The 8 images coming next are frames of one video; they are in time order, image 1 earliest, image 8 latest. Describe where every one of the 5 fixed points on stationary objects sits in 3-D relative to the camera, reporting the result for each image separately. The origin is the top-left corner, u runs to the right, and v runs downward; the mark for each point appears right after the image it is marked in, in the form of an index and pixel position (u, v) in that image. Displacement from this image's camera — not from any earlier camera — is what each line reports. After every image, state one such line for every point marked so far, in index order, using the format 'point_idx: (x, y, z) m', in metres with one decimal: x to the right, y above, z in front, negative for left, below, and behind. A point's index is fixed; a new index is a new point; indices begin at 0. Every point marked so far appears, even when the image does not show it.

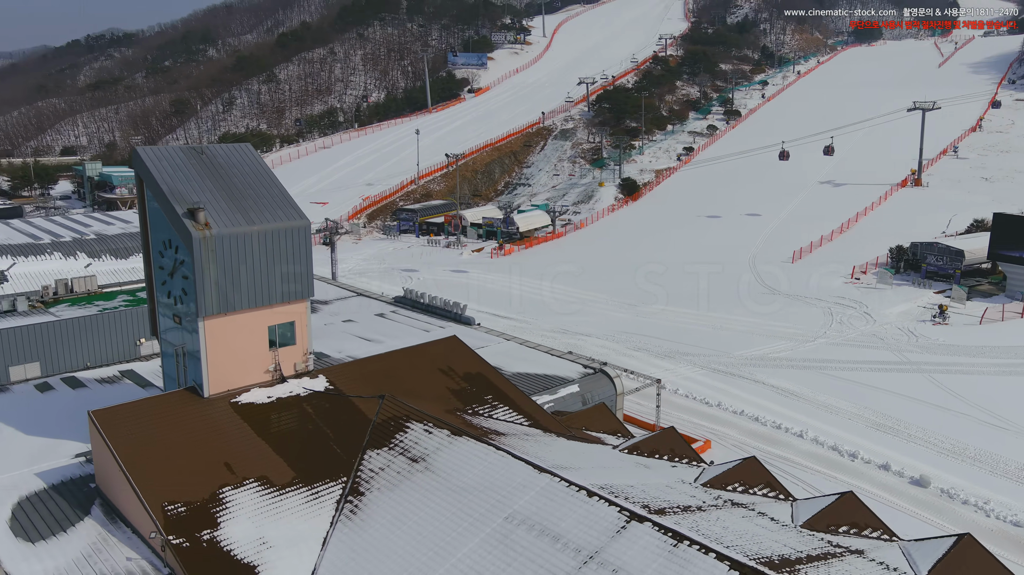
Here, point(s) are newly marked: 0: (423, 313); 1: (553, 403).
0: (-1.6, -0.5, +14.0) m
1: (+0.5, -1.5, +10.2) m
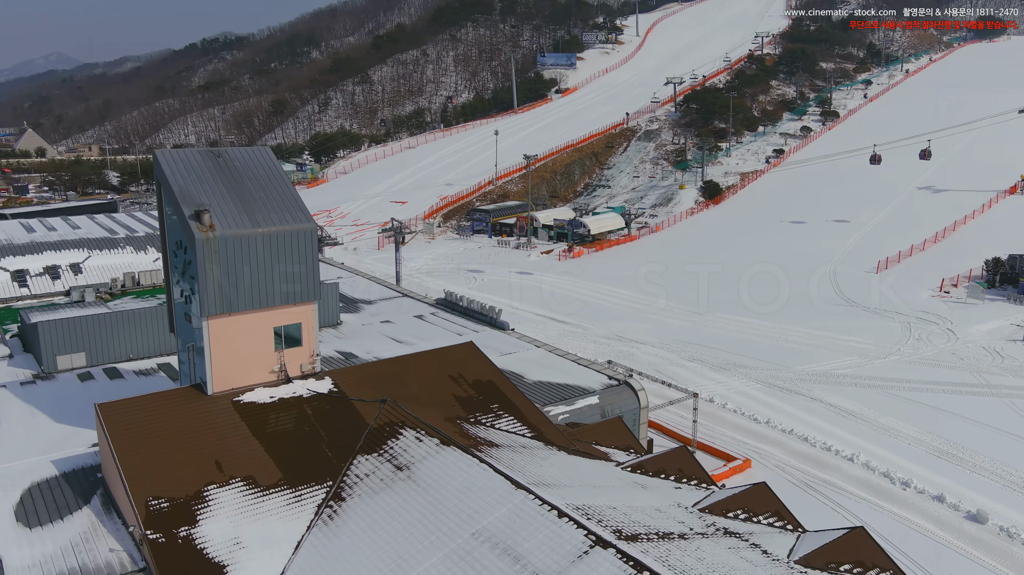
0: (-0.9, -0.5, +14.0) m
1: (+0.7, -1.6, +10.0) m
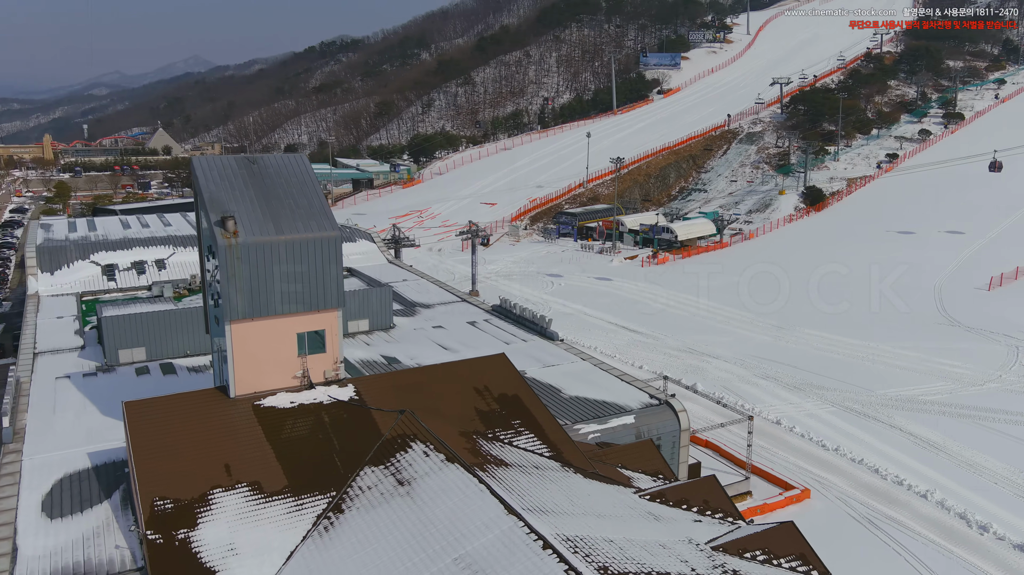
0: (0.0, -0.6, +13.8) m
1: (+1.1, -1.8, +9.6) m
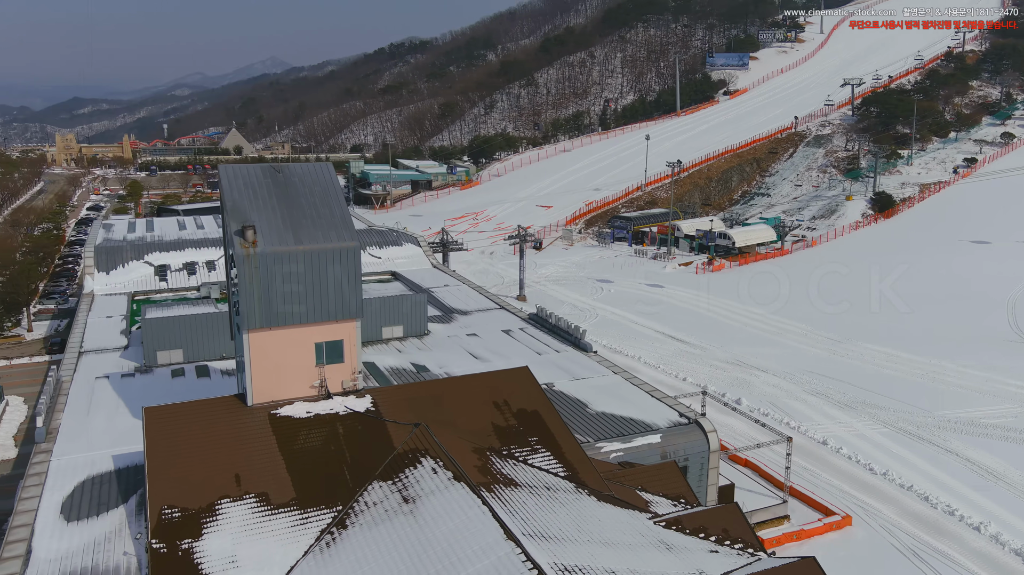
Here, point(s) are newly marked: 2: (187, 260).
0: (+0.6, -0.8, +13.6) m
1: (+1.3, -2.0, +9.3) m
2: (-7.3, +0.6, +17.7) m
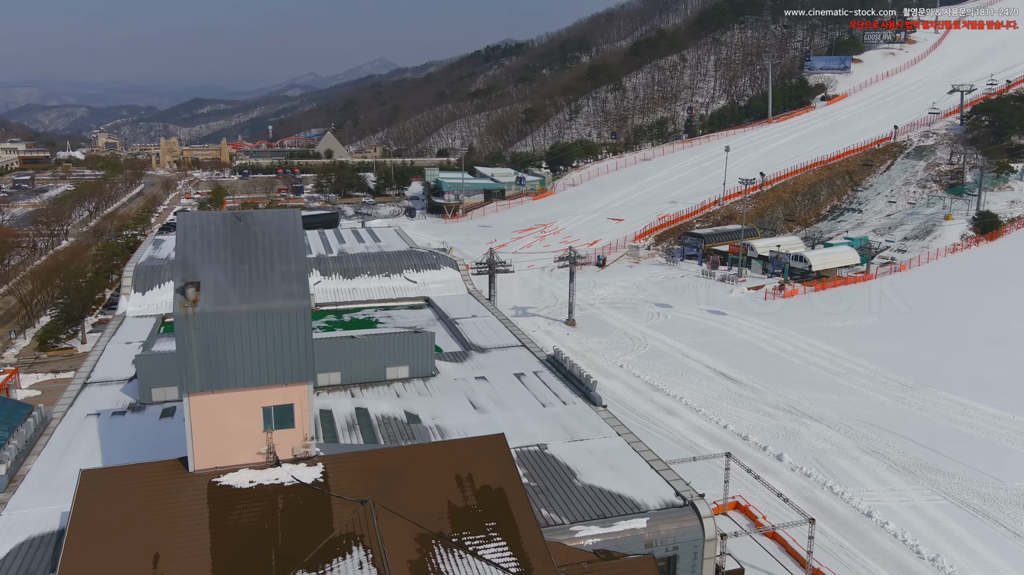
0: (+0.8, -1.5, +12.7) m
1: (+0.9, -2.7, +8.4) m
2: (-6.5, +0.1, +17.7) m
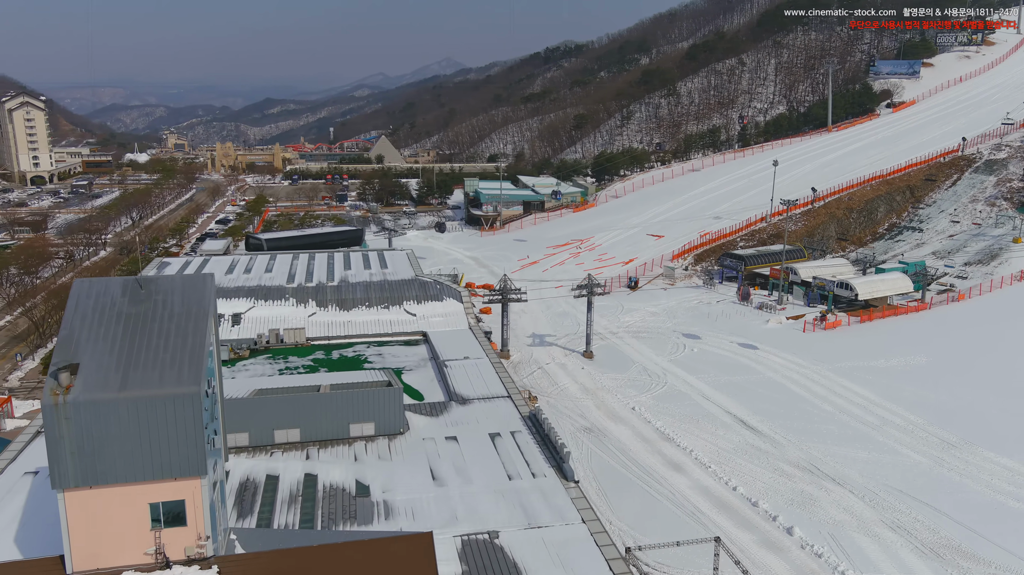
0: (+0.4, -2.3, +11.6) m
1: (+0.2, -3.5, +7.2) m
2: (-6.5, -0.6, +17.1) m
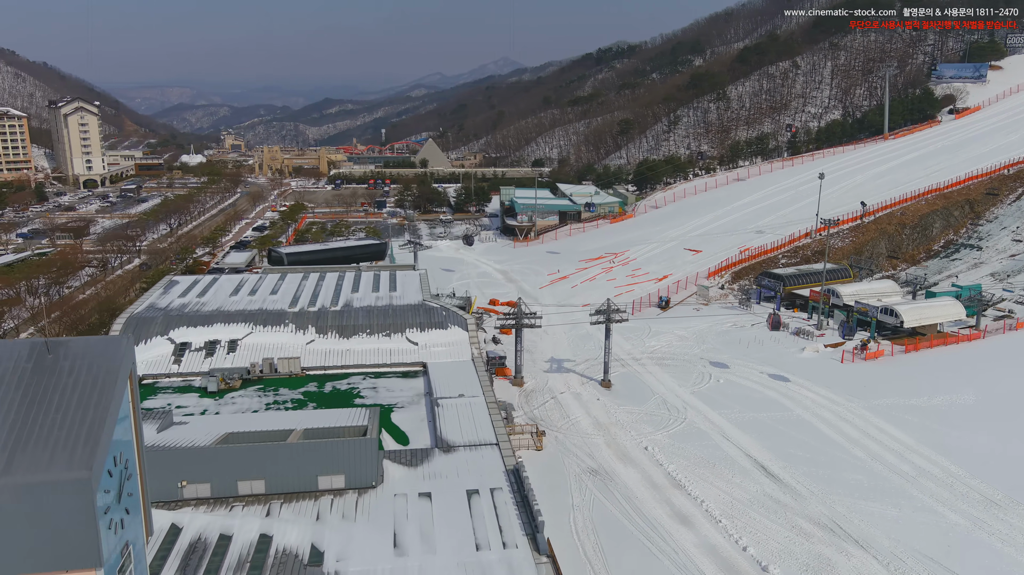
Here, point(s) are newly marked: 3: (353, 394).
0: (+0.1, -3.0, +10.6) m
1: (-0.5, -4.1, +6.3) m
2: (-6.4, -1.1, +16.7) m
3: (-3.1, -2.0, +15.1) m
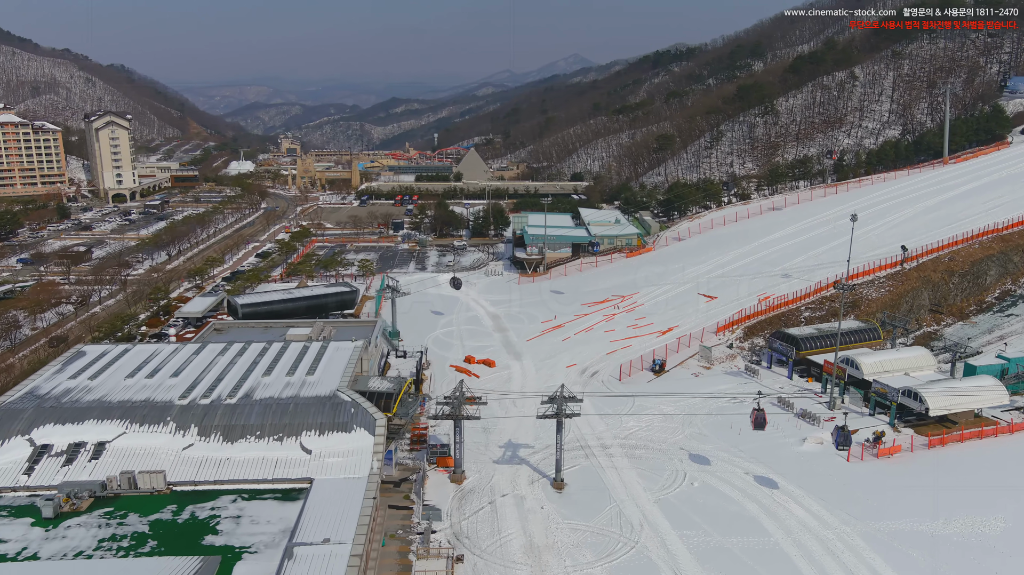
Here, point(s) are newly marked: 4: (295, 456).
0: (-2.2, -4.8, +8.0) m
1: (-3.1, -6.0, +3.8) m
2: (-8.1, -2.8, +14.6) m
3: (-4.9, -3.9, +12.7) m
4: (-4.0, -3.1, +14.5) m
